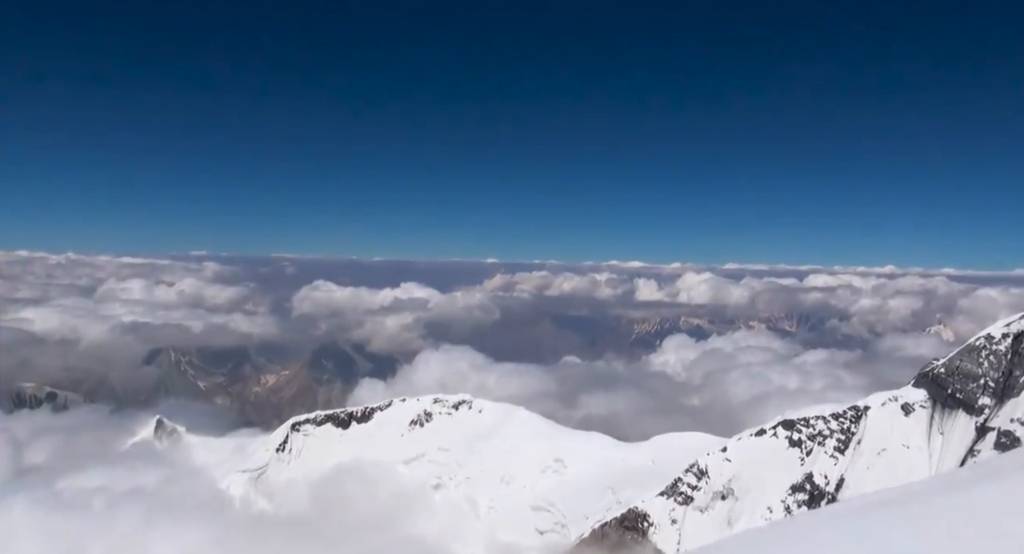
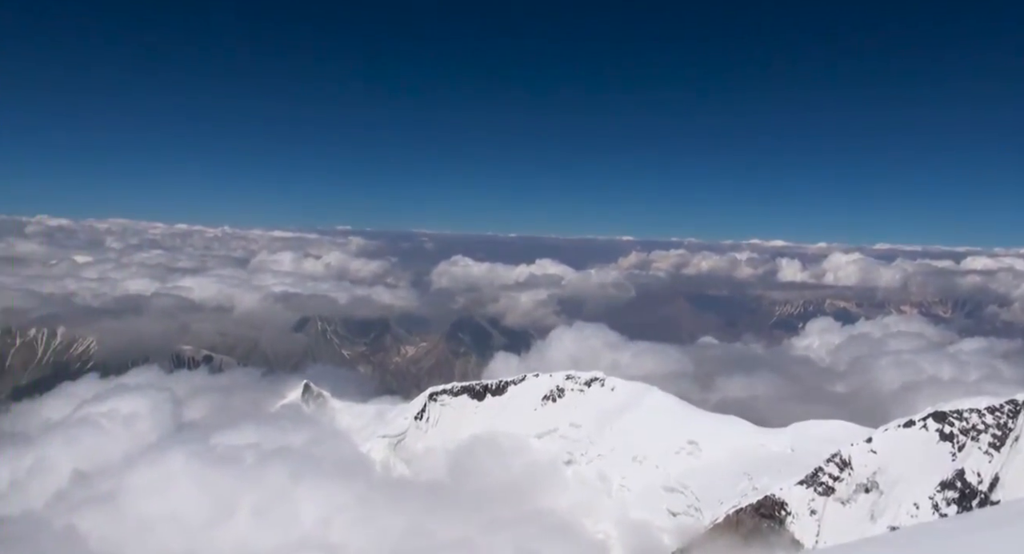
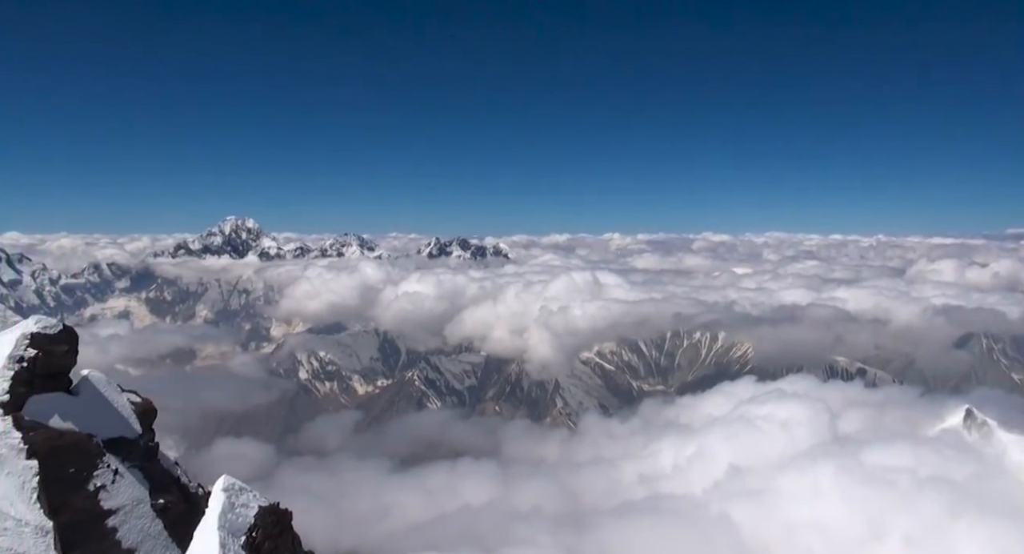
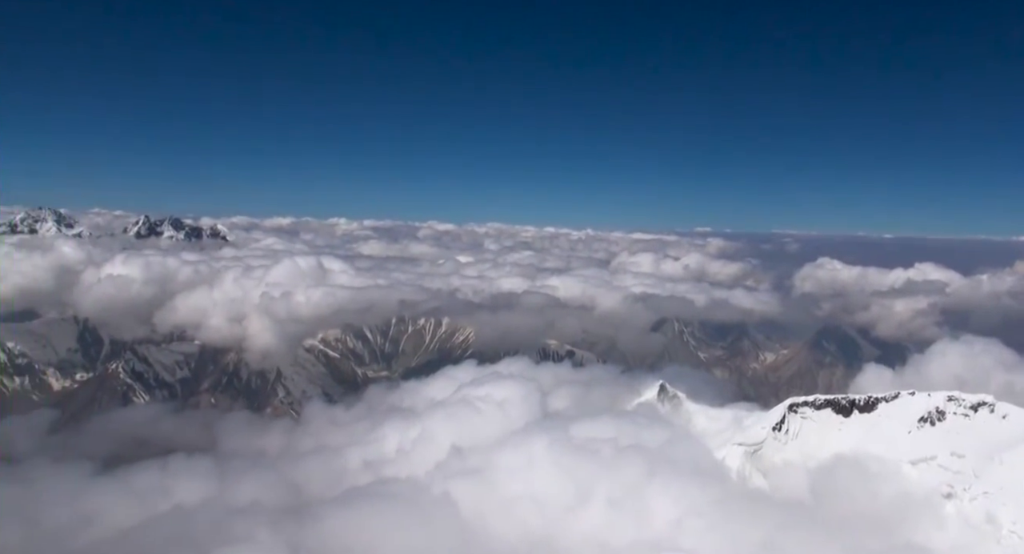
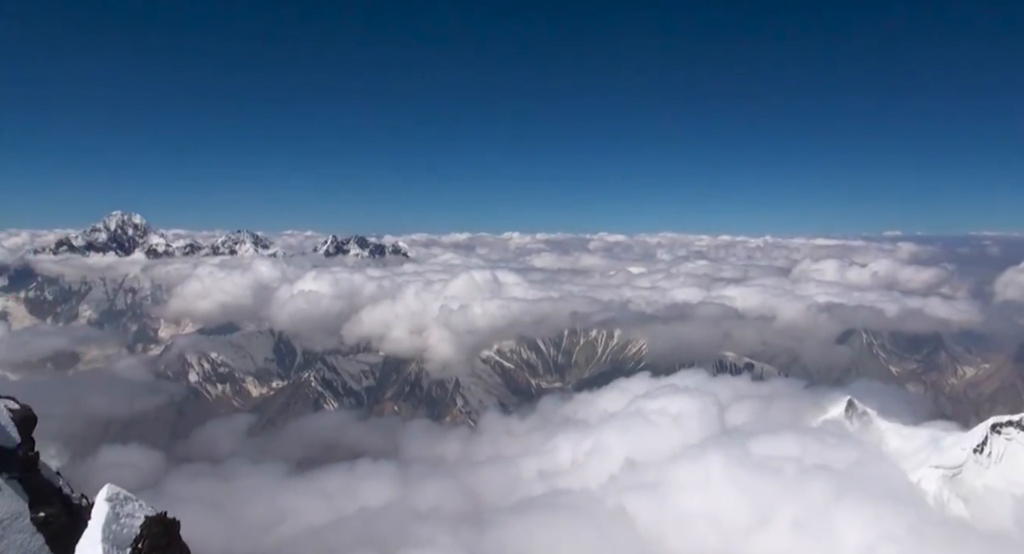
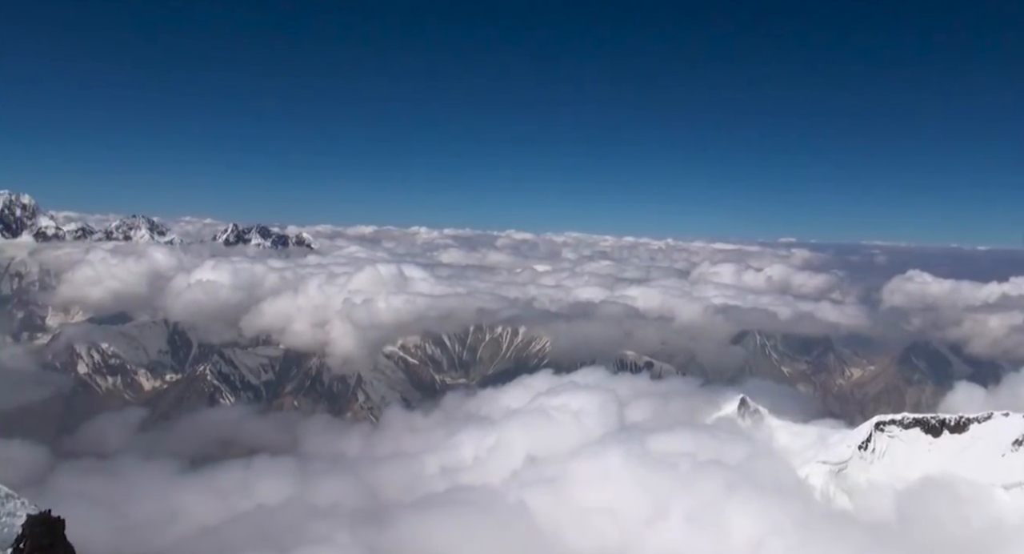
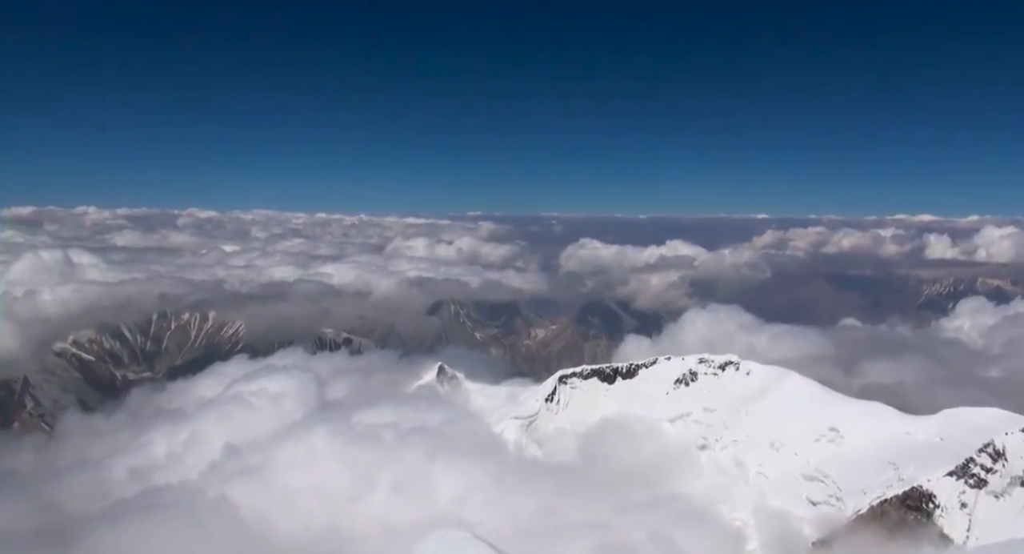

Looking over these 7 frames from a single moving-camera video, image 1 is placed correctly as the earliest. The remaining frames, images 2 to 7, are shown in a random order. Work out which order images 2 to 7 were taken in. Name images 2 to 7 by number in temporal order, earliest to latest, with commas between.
2, 7, 4, 6, 5, 3
